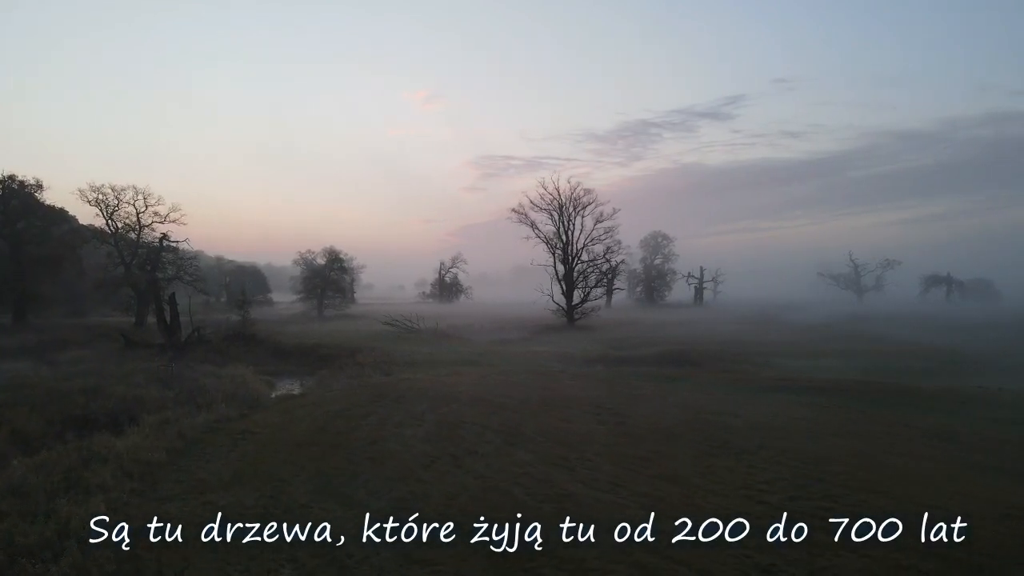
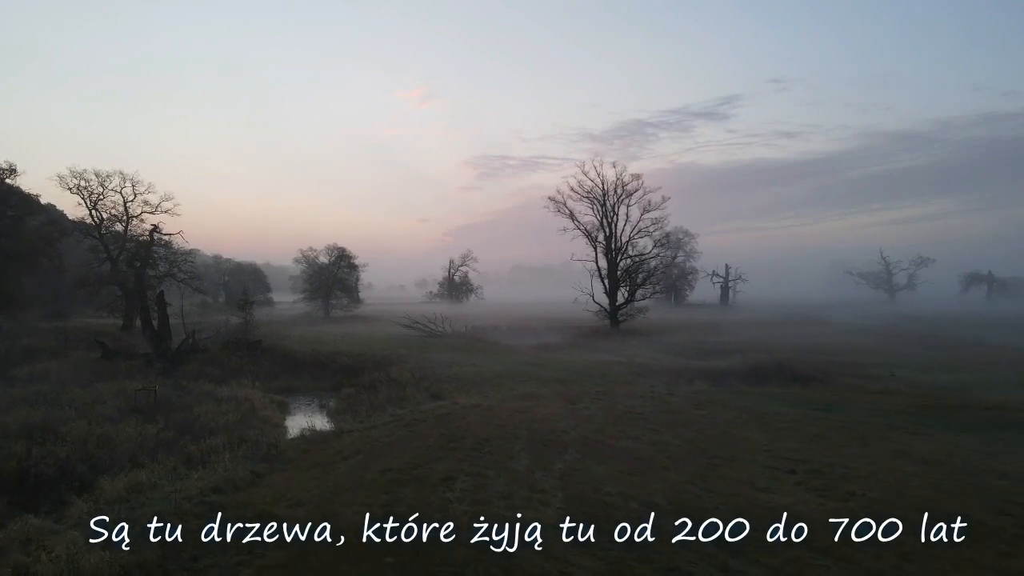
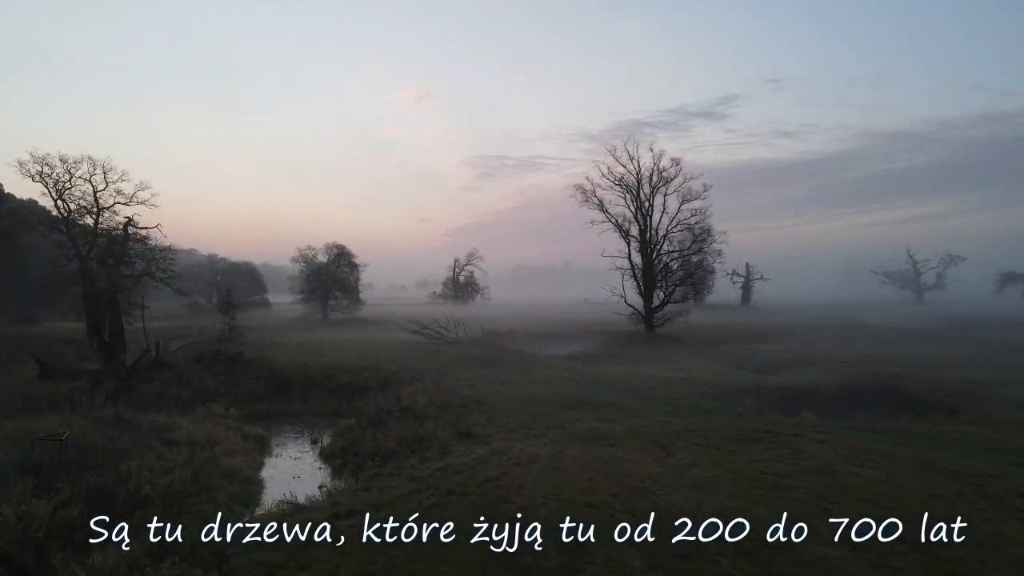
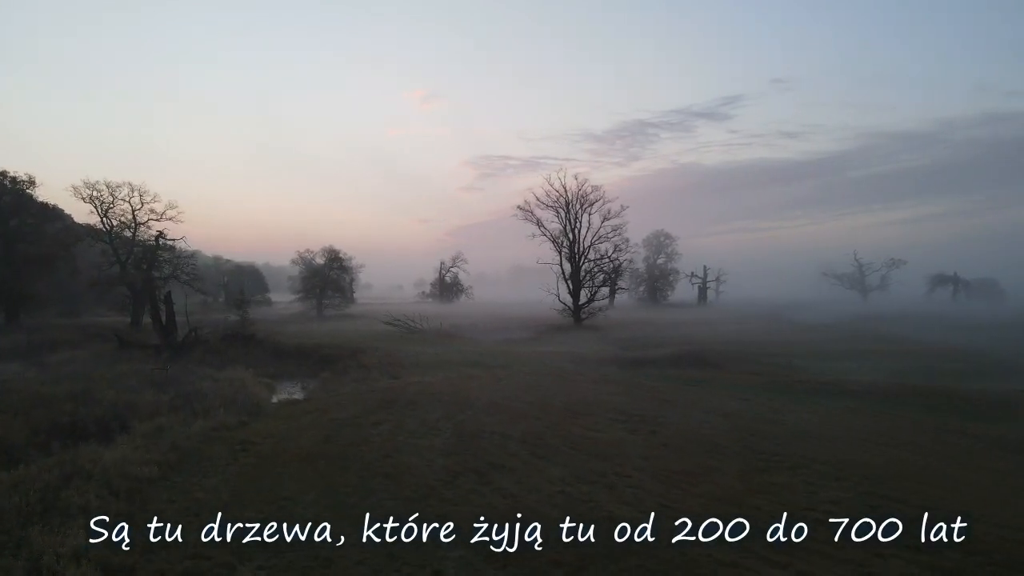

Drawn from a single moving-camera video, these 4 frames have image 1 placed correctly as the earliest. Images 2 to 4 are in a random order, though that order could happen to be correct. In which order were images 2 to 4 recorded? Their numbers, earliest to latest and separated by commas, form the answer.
4, 2, 3
